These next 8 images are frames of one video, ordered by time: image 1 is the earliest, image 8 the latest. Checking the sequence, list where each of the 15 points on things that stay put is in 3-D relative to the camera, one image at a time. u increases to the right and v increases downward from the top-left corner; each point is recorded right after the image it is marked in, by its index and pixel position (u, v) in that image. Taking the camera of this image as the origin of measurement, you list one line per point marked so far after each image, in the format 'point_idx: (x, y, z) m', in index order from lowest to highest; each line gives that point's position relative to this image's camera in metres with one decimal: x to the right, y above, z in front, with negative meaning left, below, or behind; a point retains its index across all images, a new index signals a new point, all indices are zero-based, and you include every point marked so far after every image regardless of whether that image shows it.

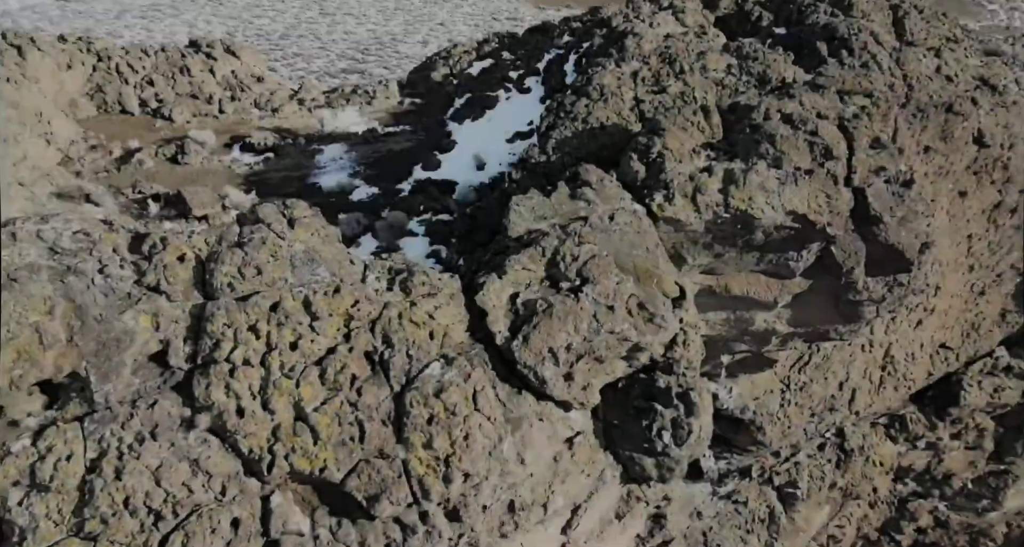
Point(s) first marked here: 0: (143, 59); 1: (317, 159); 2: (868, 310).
0: (-5.6, +3.3, +14.2) m
1: (-2.8, +1.6, +13.2) m
2: (+3.9, -0.4, +10.1) m
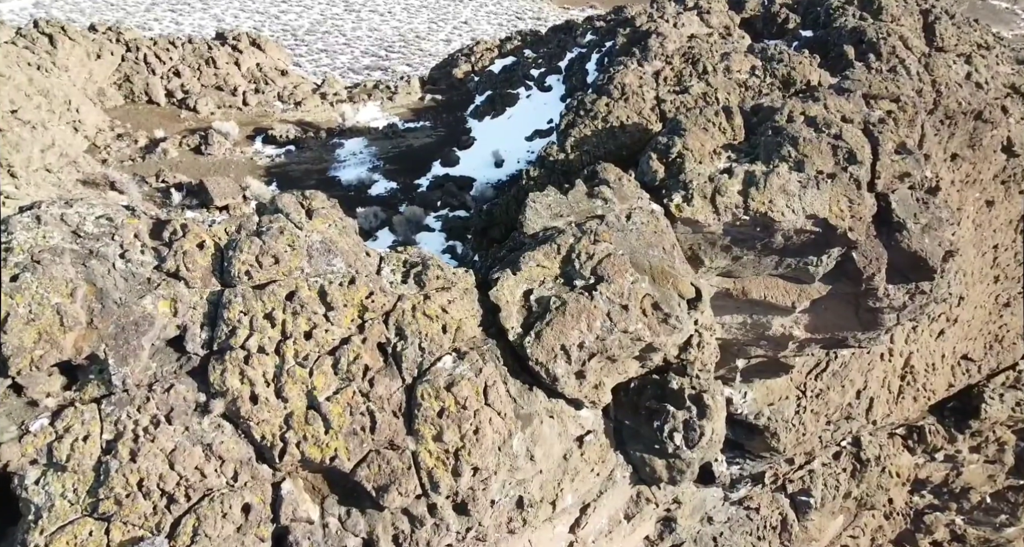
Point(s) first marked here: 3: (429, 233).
0: (-5.3, +3.4, +14.4) m
1: (-2.5, +1.7, +13.3) m
2: (+4.1, -0.5, +10.1) m
3: (-1.0, +0.5, +11.0) m
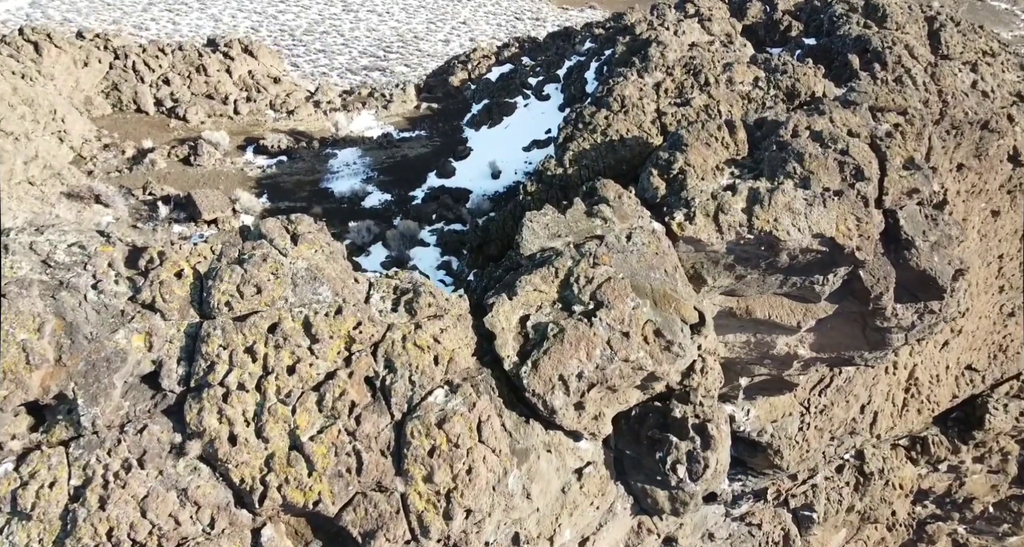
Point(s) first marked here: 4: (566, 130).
0: (-5.3, +3.3, +14.0) m
1: (-2.5, +1.5, +13.0) m
2: (+4.0, -0.7, +9.8) m
3: (-1.0, +0.3, +10.7) m
4: (+0.6, +1.6, +10.4) m
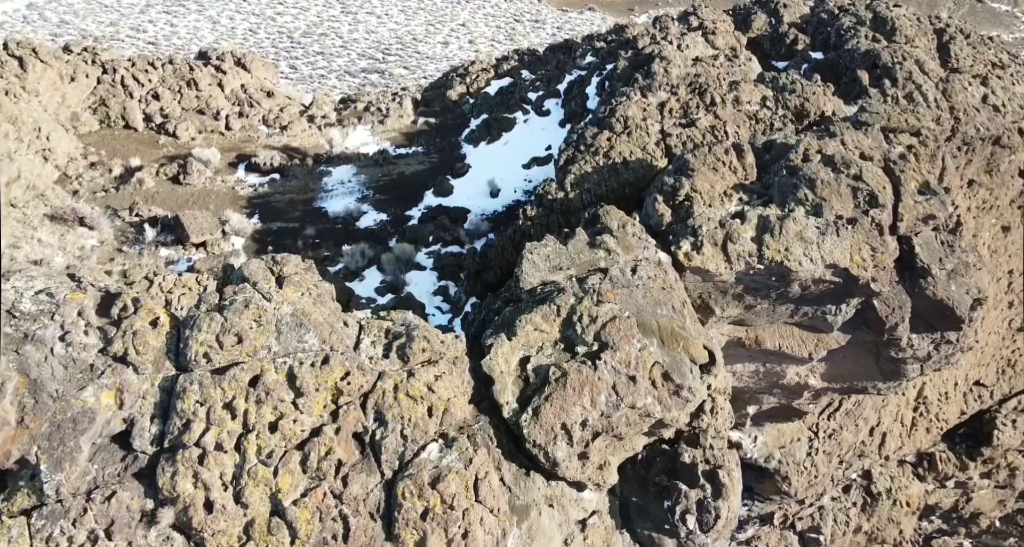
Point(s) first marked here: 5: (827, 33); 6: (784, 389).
0: (-5.3, +3.0, +13.7) m
1: (-2.6, +1.3, +12.6) m
2: (+4.0, -1.0, +9.4) m
3: (-1.0, 0.0, +10.3) m
4: (+0.6, +1.3, +10.0) m
5: (+4.5, +3.4, +13.2) m
6: (+2.8, -1.2, +9.6) m
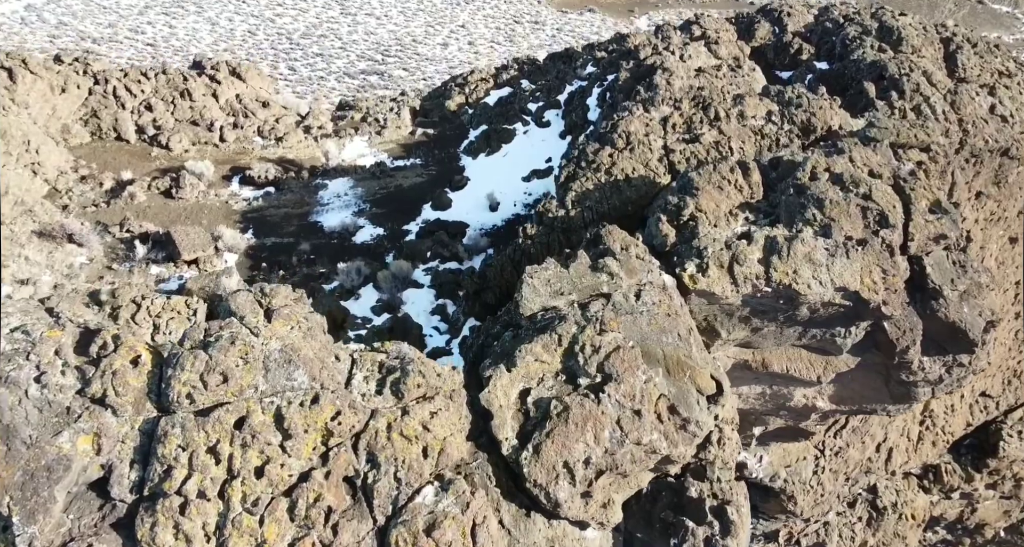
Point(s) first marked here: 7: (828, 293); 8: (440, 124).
0: (-5.3, +2.8, +13.4) m
1: (-2.6, +1.0, +12.4) m
2: (+4.0, -1.2, +9.1) m
3: (-1.0, -0.2, +10.0) m
4: (+0.6, +1.1, +9.8) m
5: (+4.5, +3.2, +13.0) m
6: (+2.8, -1.4, +9.4) m
7: (+2.7, -0.2, +8.0) m
8: (-1.1, +2.3, +14.3) m
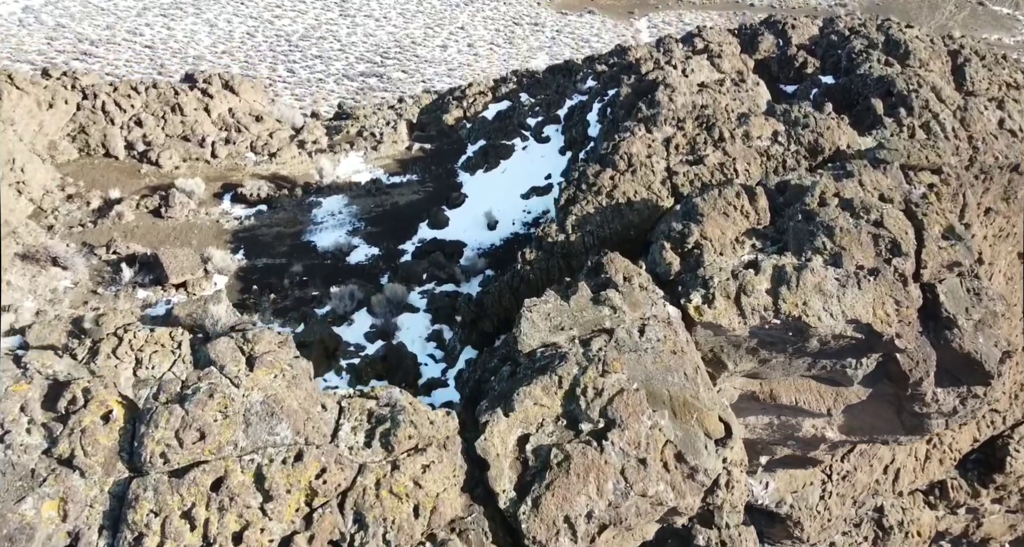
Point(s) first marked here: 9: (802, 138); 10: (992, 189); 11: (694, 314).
0: (-5.4, +2.5, +13.1) m
1: (-2.6, +0.8, +12.1) m
2: (+4.0, -1.4, +8.8) m
3: (-1.0, -0.4, +9.7) m
4: (+0.6, +0.9, +9.5) m
5: (+4.4, +3.0, +12.7) m
6: (+2.8, -1.7, +9.0) m
7: (+2.7, -0.4, +7.7) m
8: (-1.1, +2.0, +14.0) m
9: (+3.0, +1.4, +9.7) m
10: (+6.0, +1.0, +11.5) m
11: (+1.5, -0.3, +7.6) m
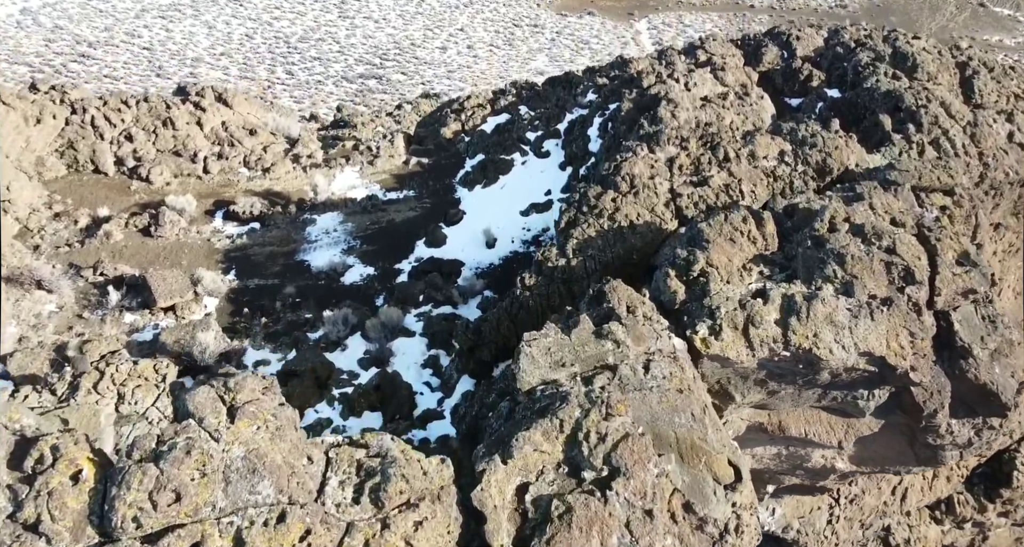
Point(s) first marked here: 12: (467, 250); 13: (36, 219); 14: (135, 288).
0: (-5.4, +2.2, +12.8) m
1: (-2.6, +0.5, +11.8) m
2: (+4.0, -1.7, +8.5) m
3: (-1.0, -0.7, +9.4) m
4: (+0.6, +0.6, +9.1) m
5: (+4.4, +2.7, +12.4) m
6: (+2.8, -1.9, +8.7) m
7: (+2.7, -0.7, +7.4) m
8: (-1.1, +1.8, +13.7) m
9: (+3.0, +1.2, +9.4) m
10: (+6.0, +0.7, +11.2) m
11: (+1.5, -0.6, +7.3) m
12: (-0.6, +0.3, +11.1) m
13: (-5.7, +0.7, +11.1) m
14: (-4.1, -0.2, +10.1) m
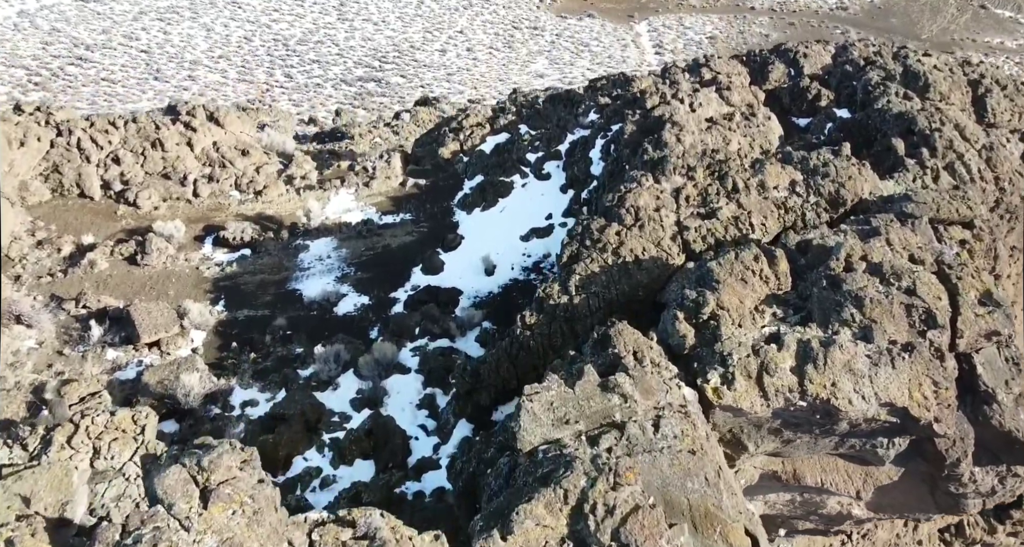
0: (-5.4, +1.9, +12.4) m
1: (-2.6, +0.2, +11.3) m
2: (+4.0, -2.0, +8.1) m
3: (-1.0, -1.0, +9.0) m
4: (+0.6, +0.3, +8.7) m
5: (+4.4, +2.4, +12.0) m
6: (+2.8, -2.2, +8.3) m
7: (+2.7, -1.0, +7.0) m
8: (-1.1, +1.4, +13.3) m
9: (+3.0, +0.8, +9.0) m
10: (+5.9, +0.4, +10.7) m
11: (+1.5, -0.9, +6.9) m
12: (-0.6, -0.1, +10.7) m
13: (-5.7, +0.3, +10.7) m
14: (-4.1, -0.5, +9.7) m
